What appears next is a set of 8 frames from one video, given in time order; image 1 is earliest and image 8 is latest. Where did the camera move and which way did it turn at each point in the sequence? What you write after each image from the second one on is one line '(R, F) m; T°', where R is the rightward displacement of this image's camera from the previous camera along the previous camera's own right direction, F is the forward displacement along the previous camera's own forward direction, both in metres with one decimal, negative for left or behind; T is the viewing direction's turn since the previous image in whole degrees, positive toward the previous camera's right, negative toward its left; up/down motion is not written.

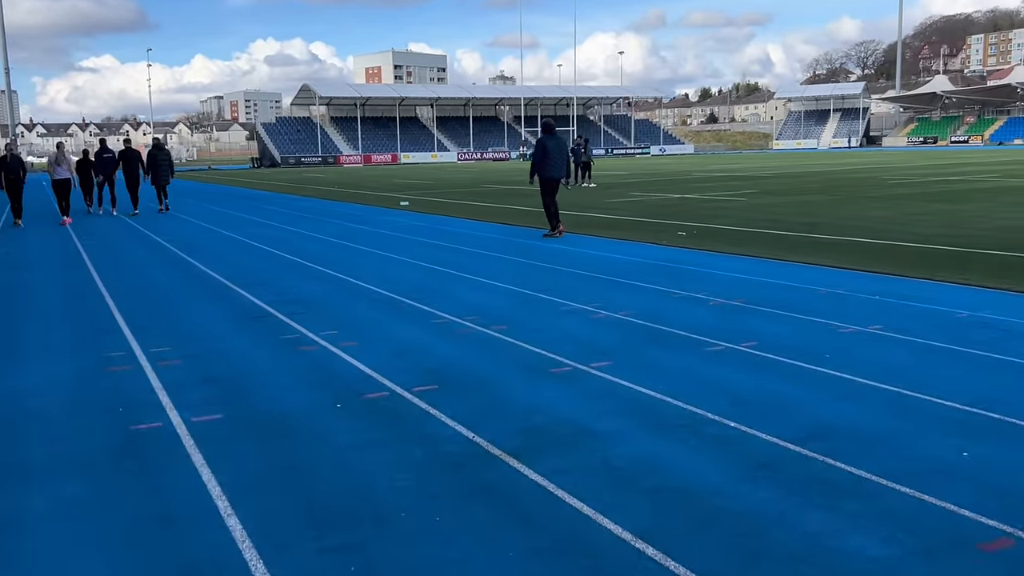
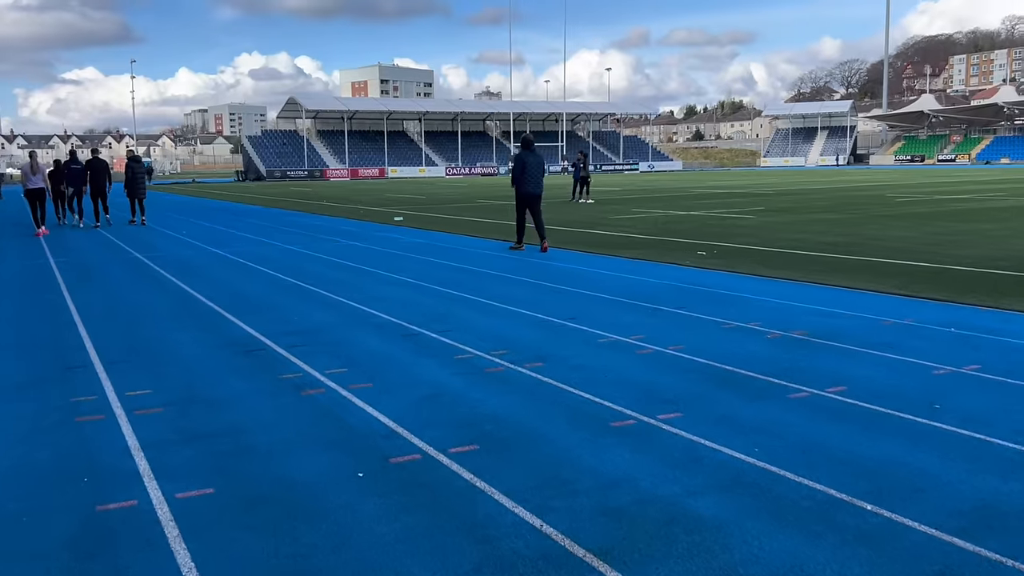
(-0.3, +0.9) m; +1°
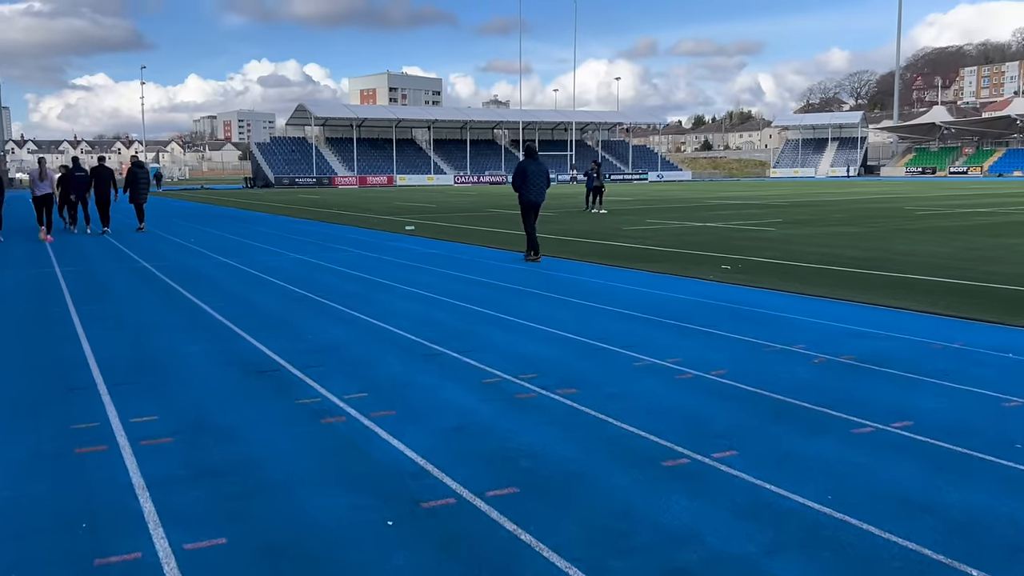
(-0.2, +0.4) m; 0°
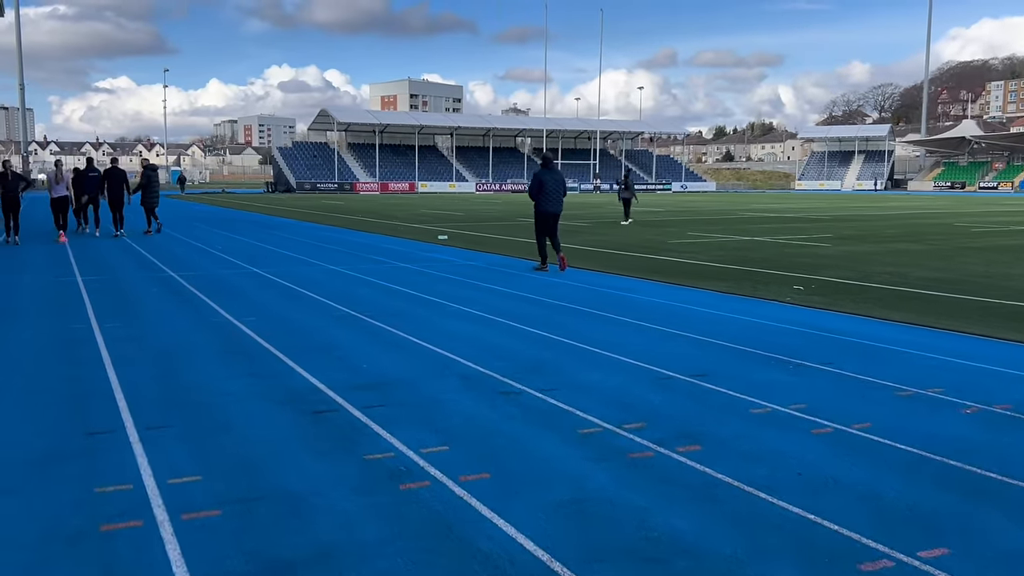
(-0.5, +0.9) m; -1°
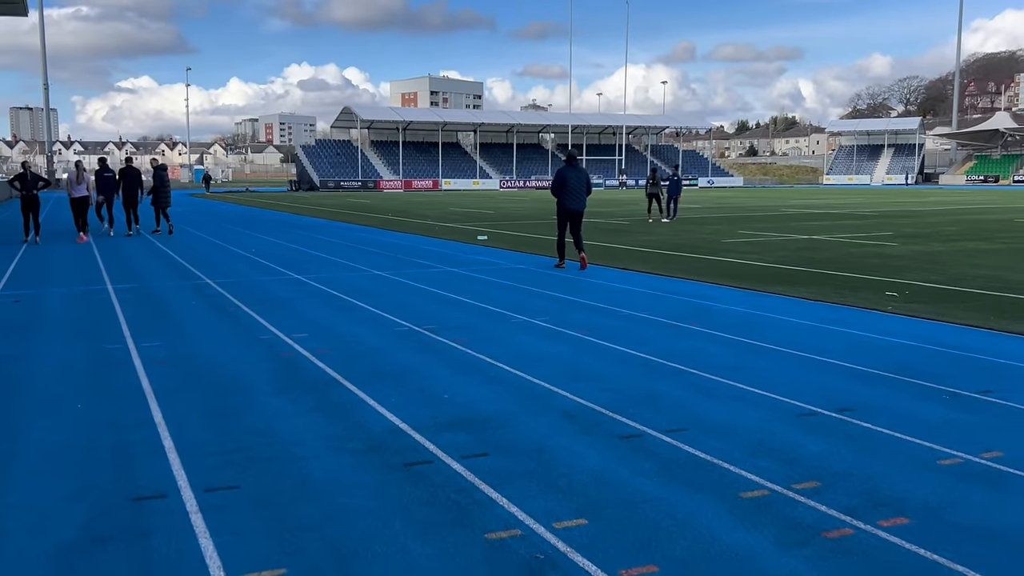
(-0.5, +0.9) m; -1°
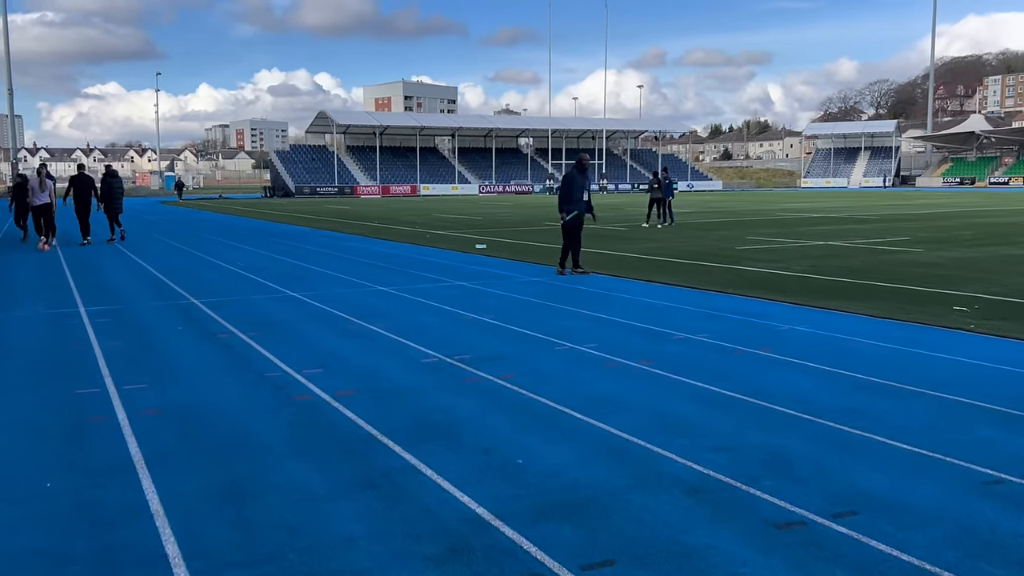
(-0.6, +1.2) m; +2°
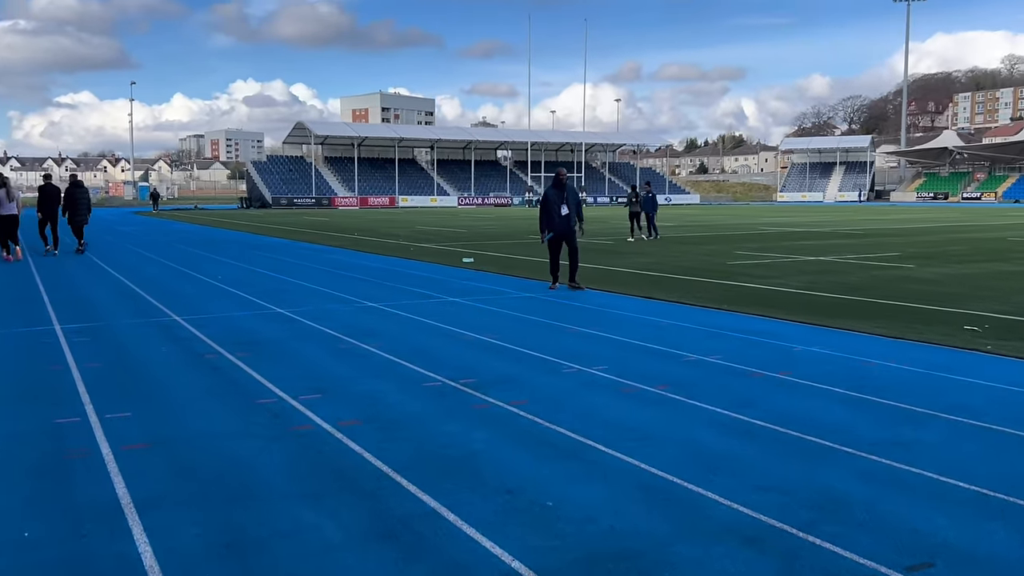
(-0.2, +0.4) m; +1°
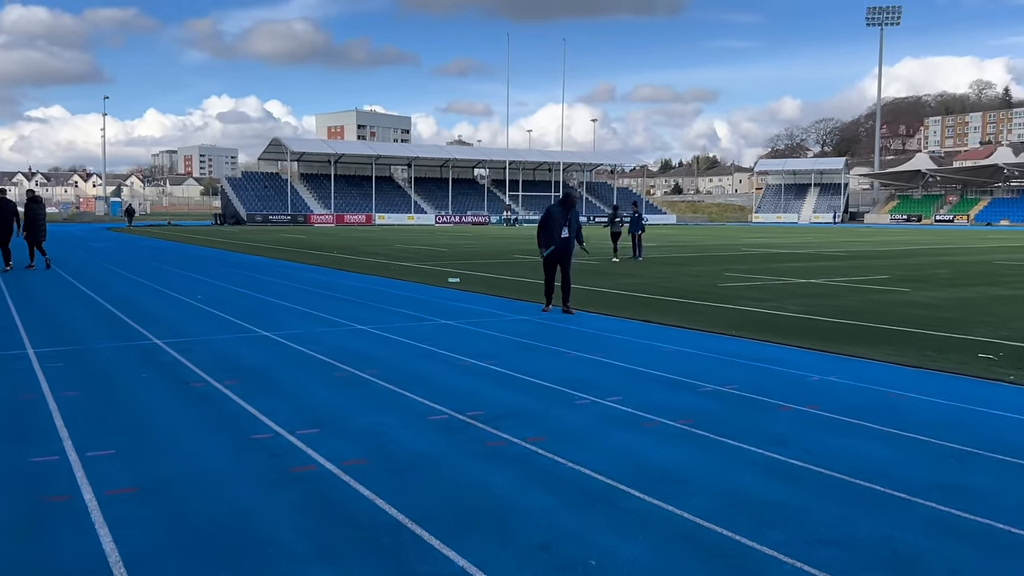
(-0.3, +0.4) m; +2°
